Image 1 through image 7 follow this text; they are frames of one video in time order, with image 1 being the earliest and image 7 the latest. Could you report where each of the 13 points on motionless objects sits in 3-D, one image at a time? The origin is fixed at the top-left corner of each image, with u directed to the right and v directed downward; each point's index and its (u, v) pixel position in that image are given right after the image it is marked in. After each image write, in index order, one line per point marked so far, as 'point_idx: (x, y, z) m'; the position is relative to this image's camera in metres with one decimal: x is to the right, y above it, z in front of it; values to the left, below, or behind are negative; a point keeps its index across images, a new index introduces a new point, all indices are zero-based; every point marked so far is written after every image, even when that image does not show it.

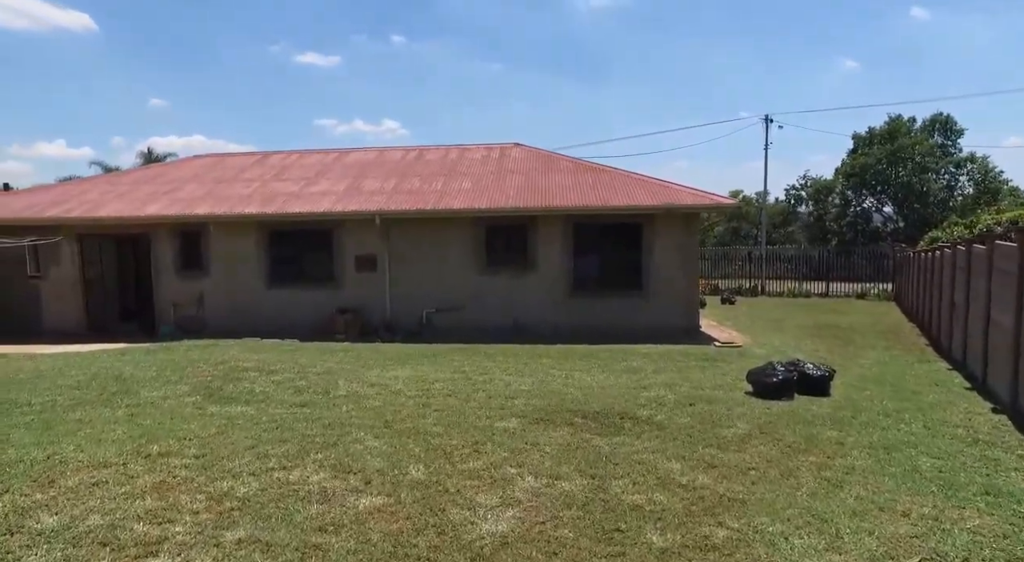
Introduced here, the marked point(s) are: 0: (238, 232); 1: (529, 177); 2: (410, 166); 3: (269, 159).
0: (-5.2, +0.9, +12.2) m
1: (+0.3, +2.1, +12.8) m
2: (-2.3, +2.5, +14.2) m
3: (-6.0, +3.0, +15.8) m
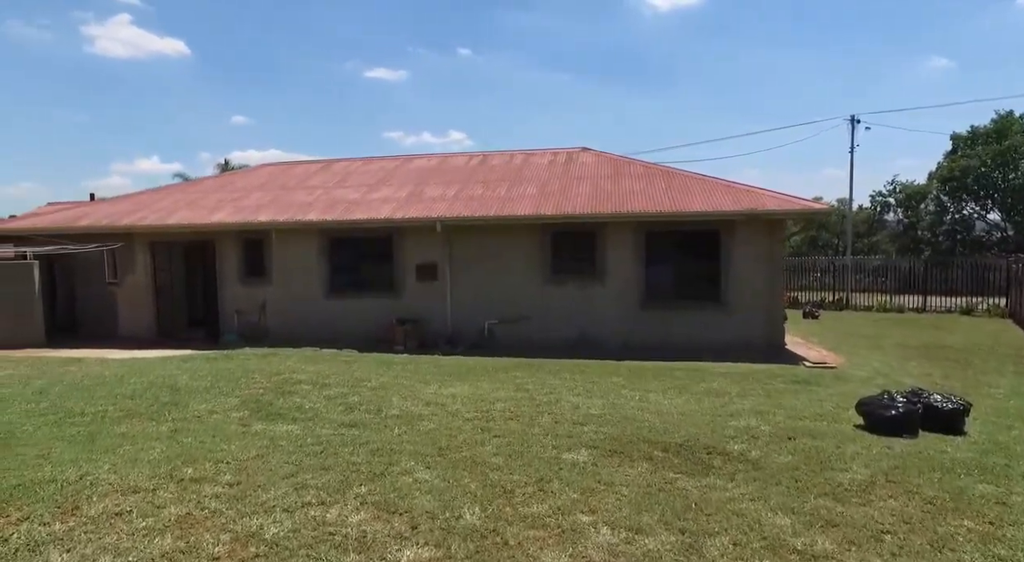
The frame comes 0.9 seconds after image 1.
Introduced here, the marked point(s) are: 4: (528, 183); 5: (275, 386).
0: (-3.9, +0.8, +12.0) m
1: (+1.6, +1.9, +12.1) m
2: (-0.8, +2.3, +13.8) m
3: (-4.3, +2.8, +15.8) m
4: (+0.3, +1.9, +12.5) m
5: (-2.7, -1.2, +7.4) m
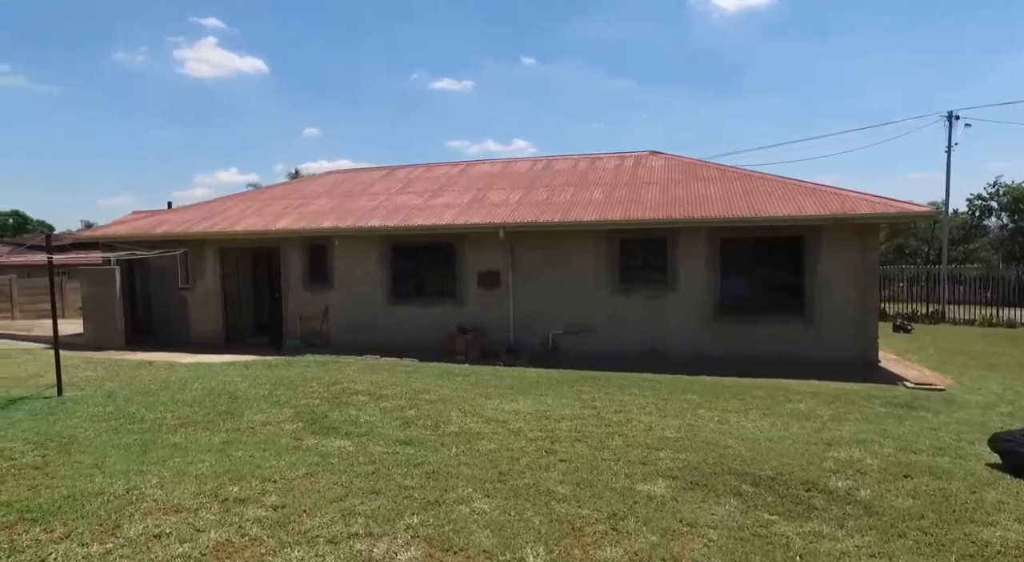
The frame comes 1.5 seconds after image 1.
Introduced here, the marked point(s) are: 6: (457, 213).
0: (-2.8, +0.6, +11.9) m
1: (+2.8, +1.7, +11.5) m
2: (+0.5, +2.2, +13.4) m
3: (-2.8, +2.6, +15.7) m
4: (+1.6, +1.7, +12.0) m
5: (-2.0, -1.3, +7.2) m
6: (-1.0, +1.2, +11.6) m
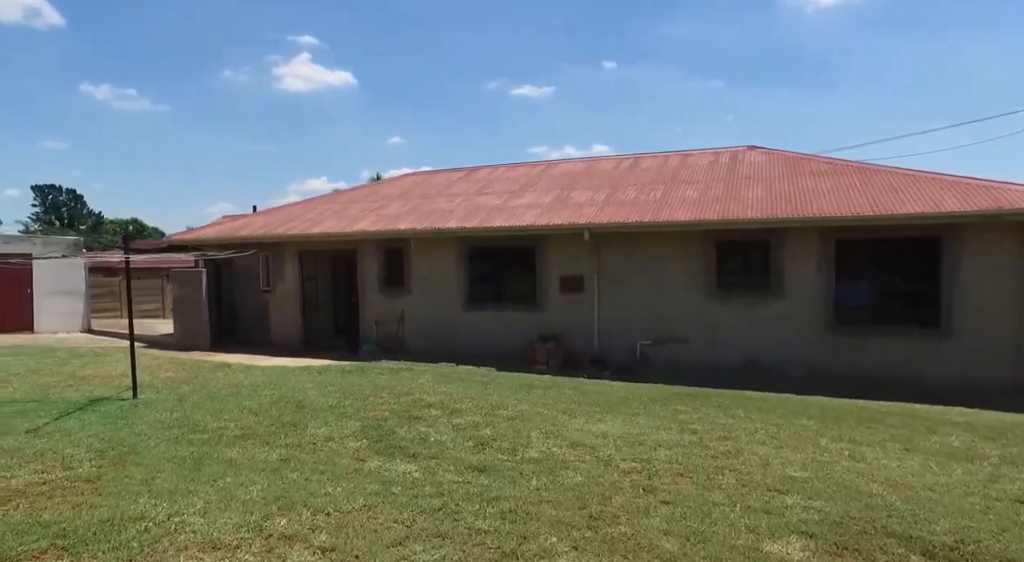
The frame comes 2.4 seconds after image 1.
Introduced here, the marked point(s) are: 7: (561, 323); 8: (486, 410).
0: (-1.3, +0.6, +11.5) m
1: (+4.2, +1.6, +10.3) m
2: (+2.2, +2.1, +12.5) m
3: (-0.8, +2.5, +15.2) m
4: (+3.0, +1.6, +11.0) m
5: (-1.1, -1.3, +6.6) m
6: (+0.4, +1.1, +10.9) m
7: (+0.8, -0.7, +10.6) m
8: (-0.3, -1.3, +6.7) m
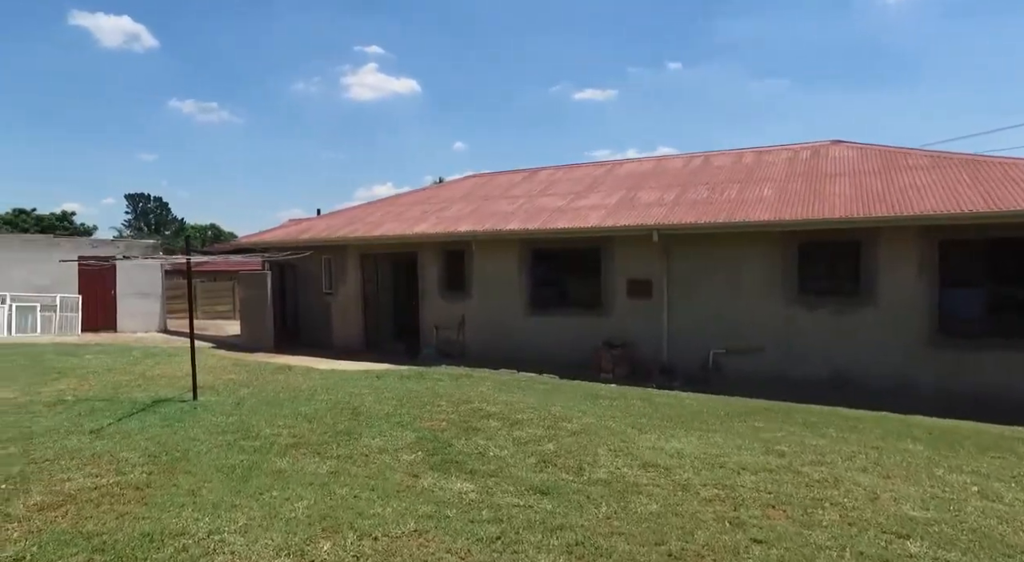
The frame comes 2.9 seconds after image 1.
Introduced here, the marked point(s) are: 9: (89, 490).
0: (-0.2, +0.5, +11.1) m
1: (+5.1, +1.5, +9.5) m
2: (+3.3, +2.0, +11.8) m
3: (+0.6, +2.4, +14.8) m
4: (+4.1, +1.6, +10.3) m
5: (-0.5, -1.4, +6.3) m
6: (+1.5, +1.1, +10.4) m
7: (+1.8, -0.8, +10.1) m
8: (+0.4, -1.4, +6.3) m
9: (-2.9, -1.4, +4.4) m
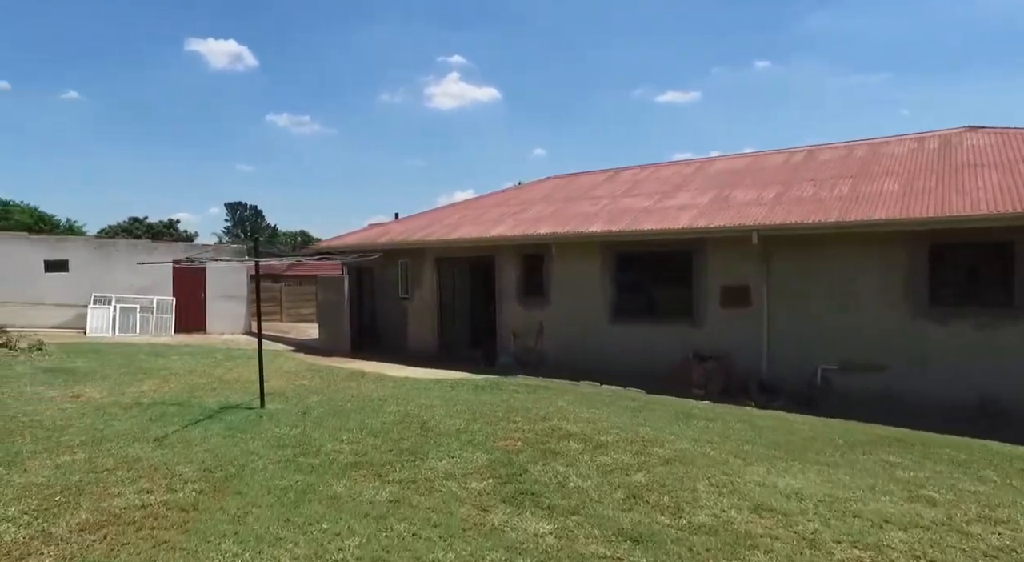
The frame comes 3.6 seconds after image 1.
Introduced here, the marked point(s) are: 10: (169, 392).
0: (+1.1, +0.4, +10.4) m
1: (+6.2, +1.4, +8.1) m
2: (+4.7, +1.9, +10.7) m
3: (+2.4, +2.3, +14.0) m
4: (+5.2, +1.5, +9.1) m
5: (+0.2, -1.4, +5.6) m
6: (+2.7, +1.0, +9.5) m
7: (+3.0, -0.8, +9.1) m
8: (+1.1, -1.4, +5.5) m
9: (-2.4, -1.4, +4.1) m
10: (-4.7, -1.5, +8.9) m
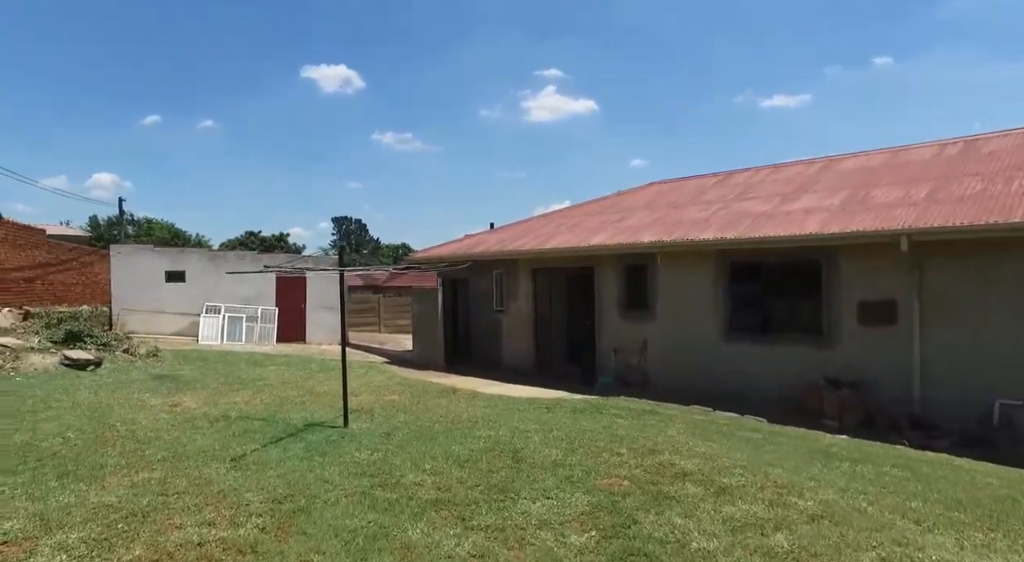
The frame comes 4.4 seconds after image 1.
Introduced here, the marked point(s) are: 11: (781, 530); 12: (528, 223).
0: (+2.6, +0.2, +9.4) m
1: (+7.3, +1.2, +6.4) m
2: (+6.2, +1.7, +9.2) m
3: (+4.4, +2.1, +12.8) m
4: (+6.5, +1.3, +7.5) m
5: (+1.0, -1.5, +4.8) m
6: (+4.0, +0.8, +8.3) m
7: (+4.2, -1.0, +7.8) m
8: (+1.8, -1.5, +4.6) m
9: (-1.8, -1.5, +3.6) m
10: (-3.4, -1.7, +8.7) m
11: (+1.6, -1.5, +3.9) m
12: (+0.4, +1.3, +14.9) m
